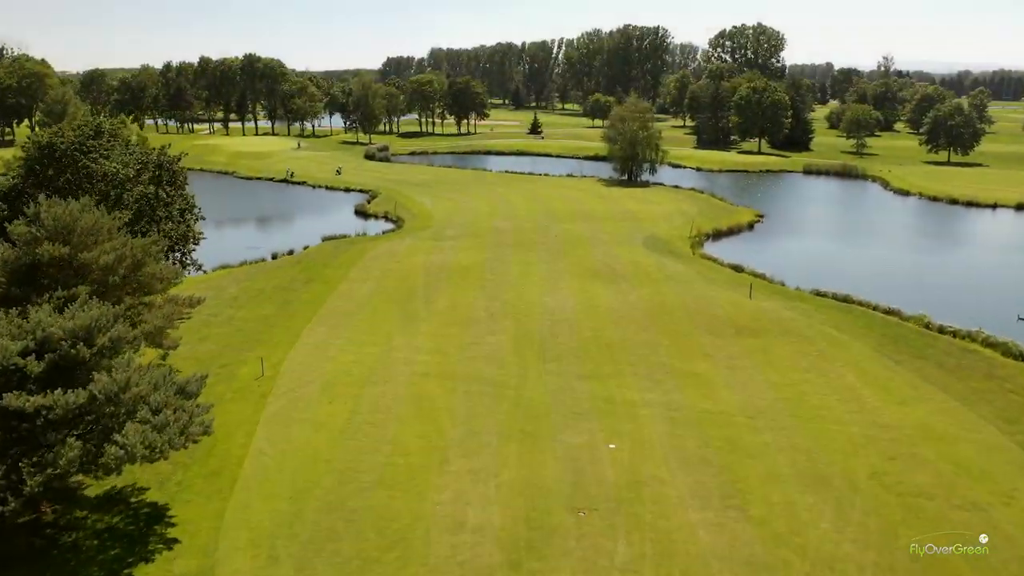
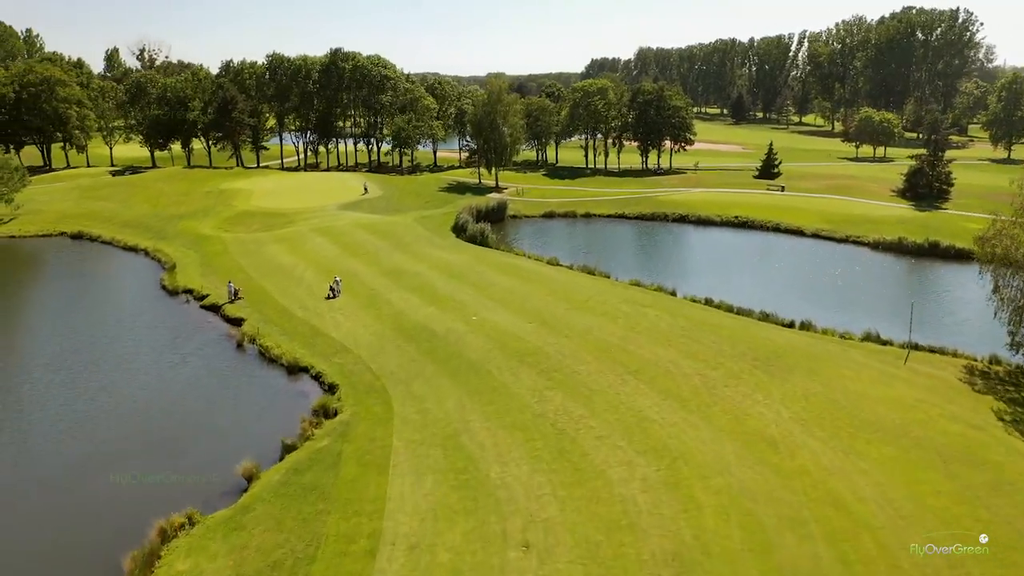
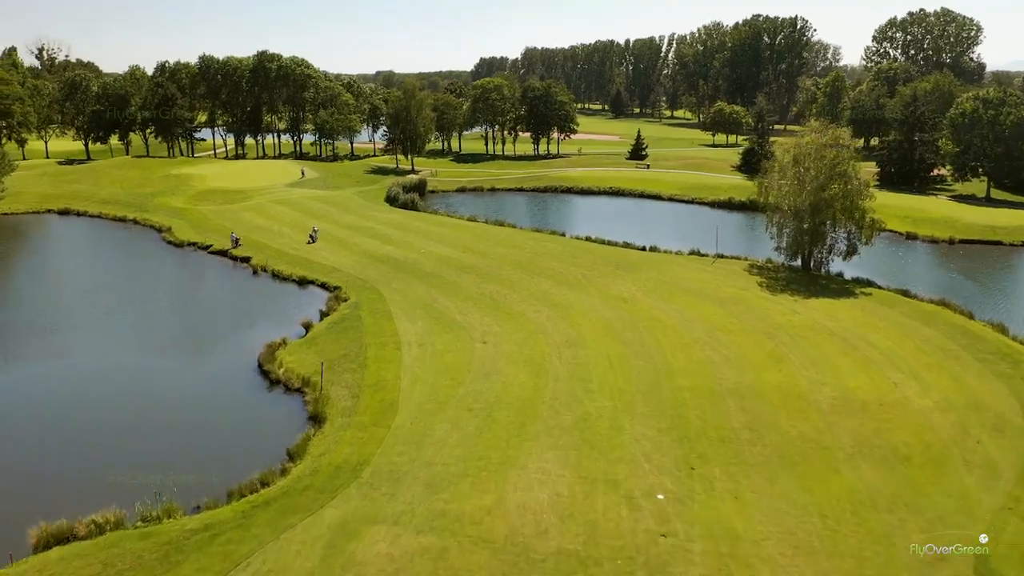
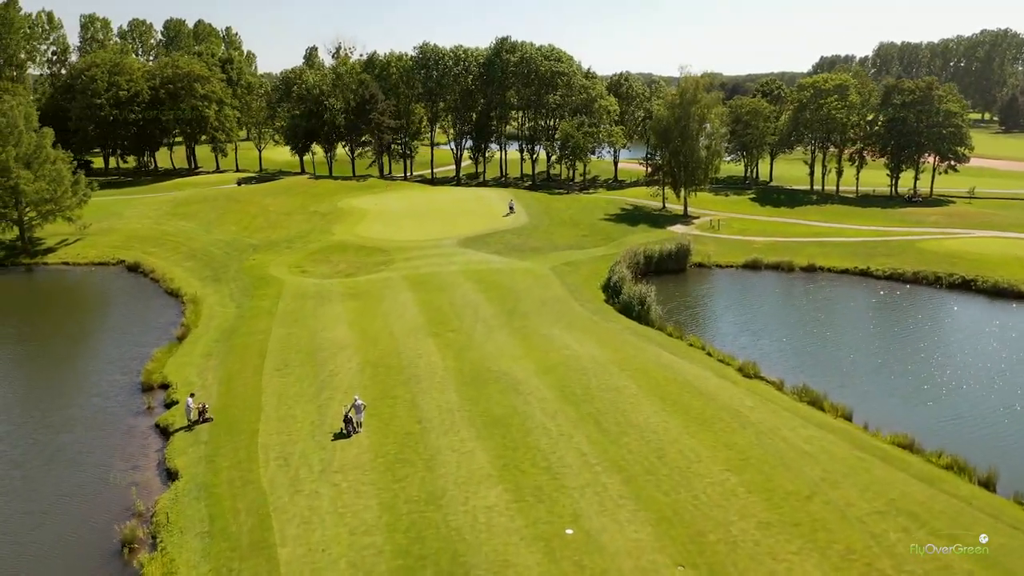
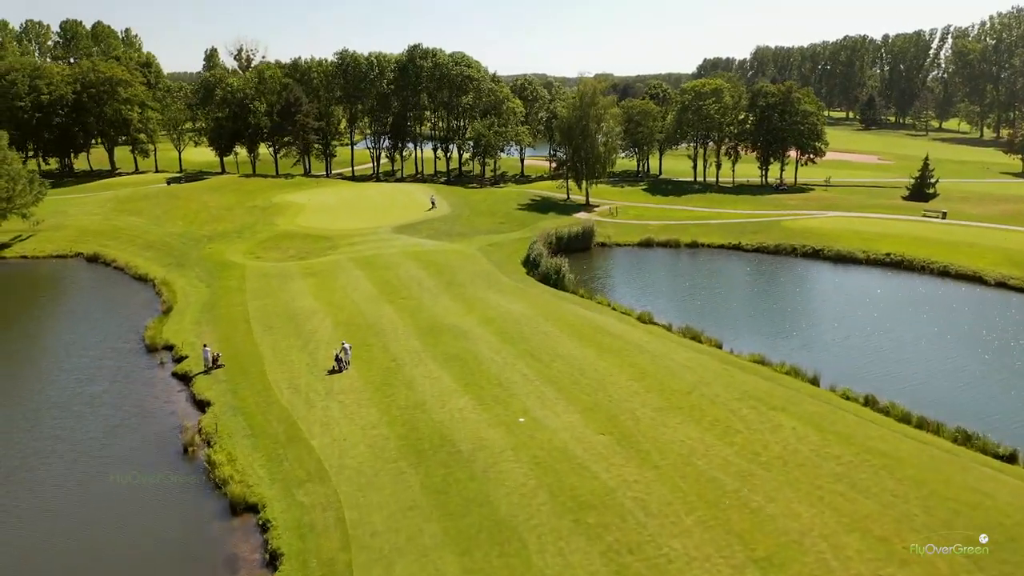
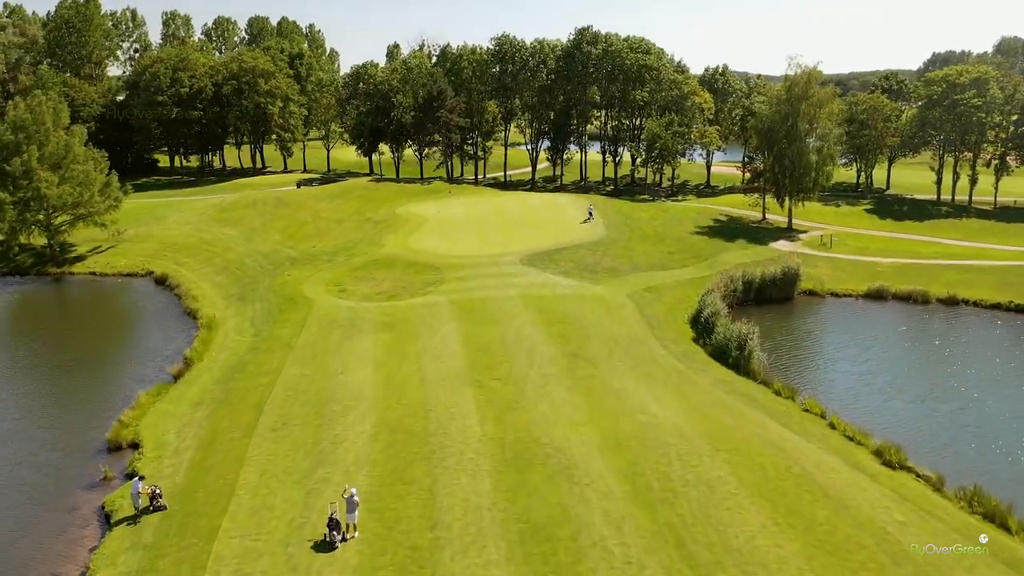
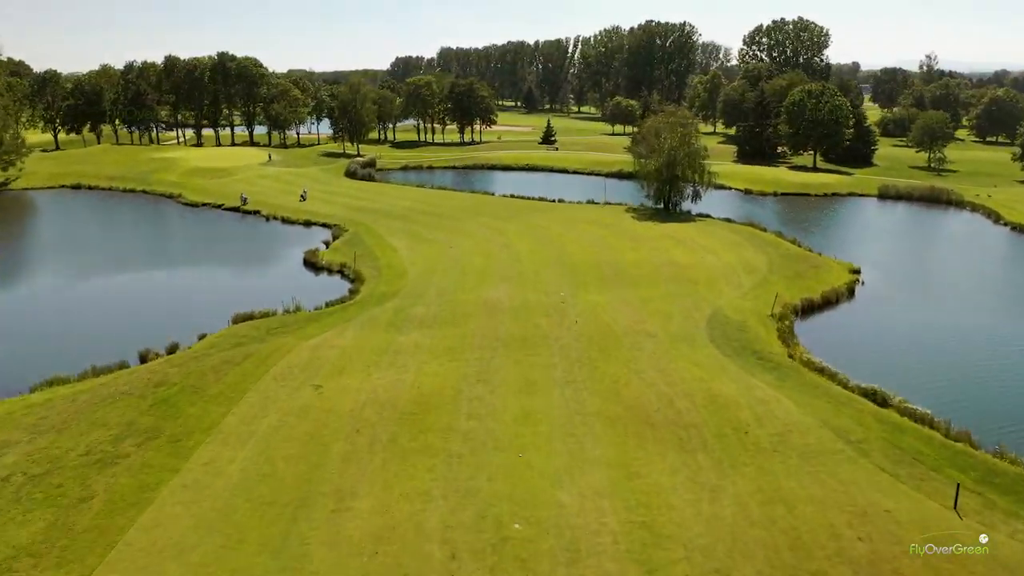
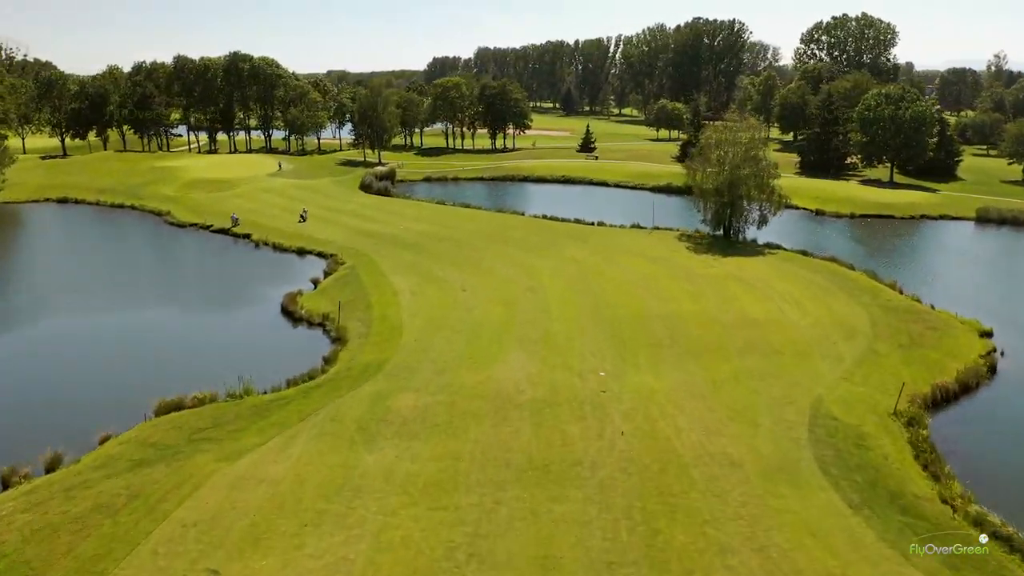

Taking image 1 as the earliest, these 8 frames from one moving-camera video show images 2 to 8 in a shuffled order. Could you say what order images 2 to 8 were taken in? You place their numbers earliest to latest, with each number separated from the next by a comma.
7, 8, 3, 2, 5, 4, 6
